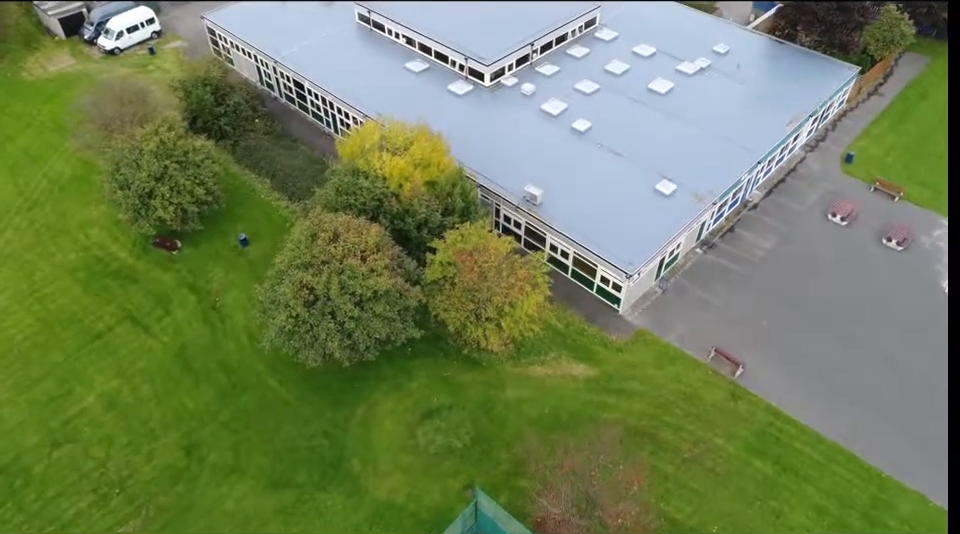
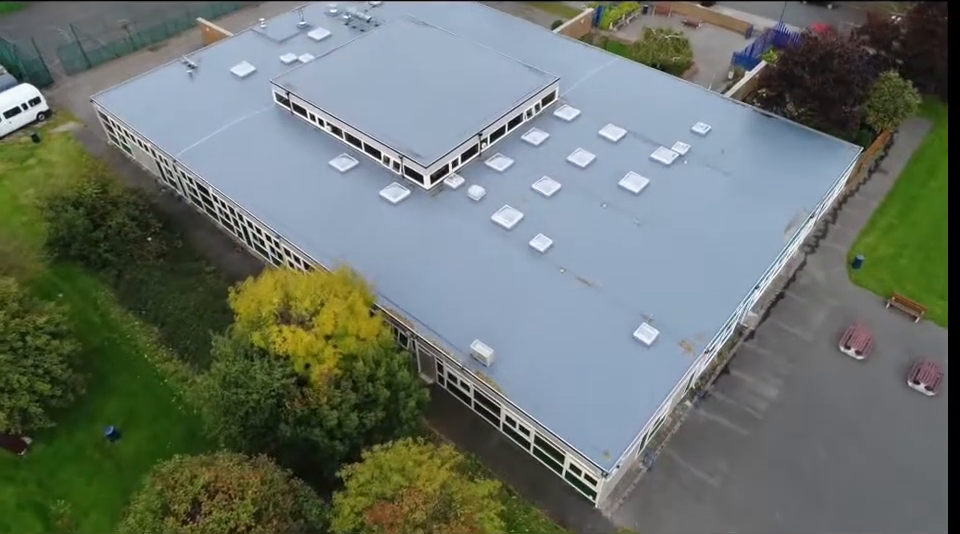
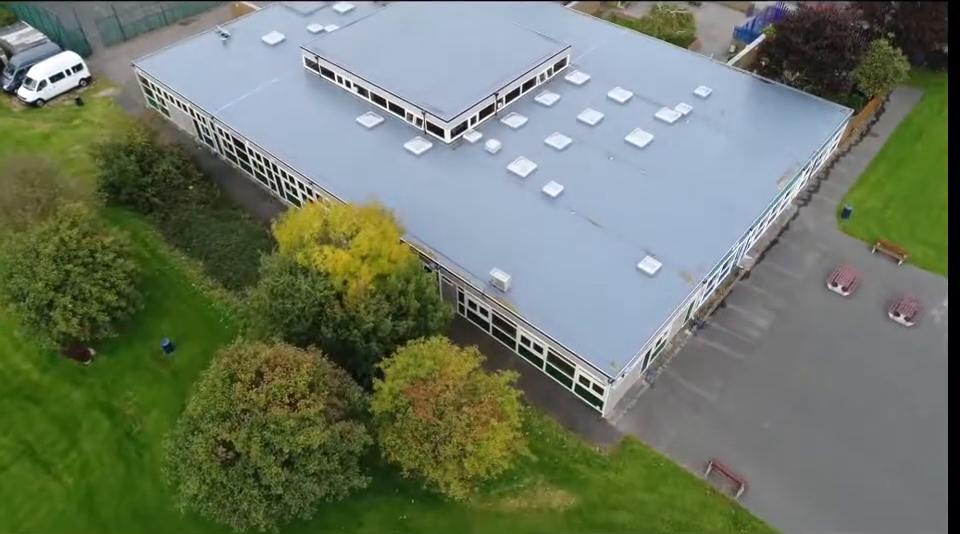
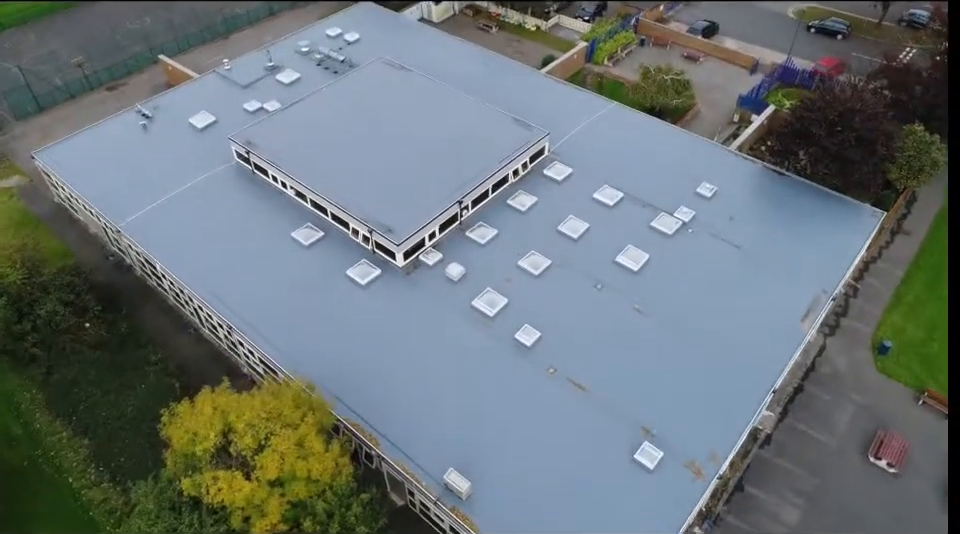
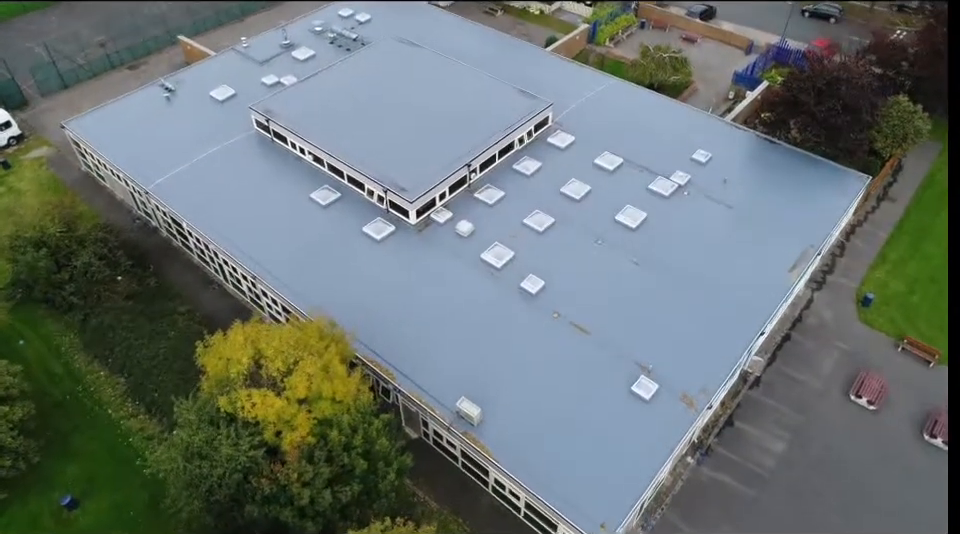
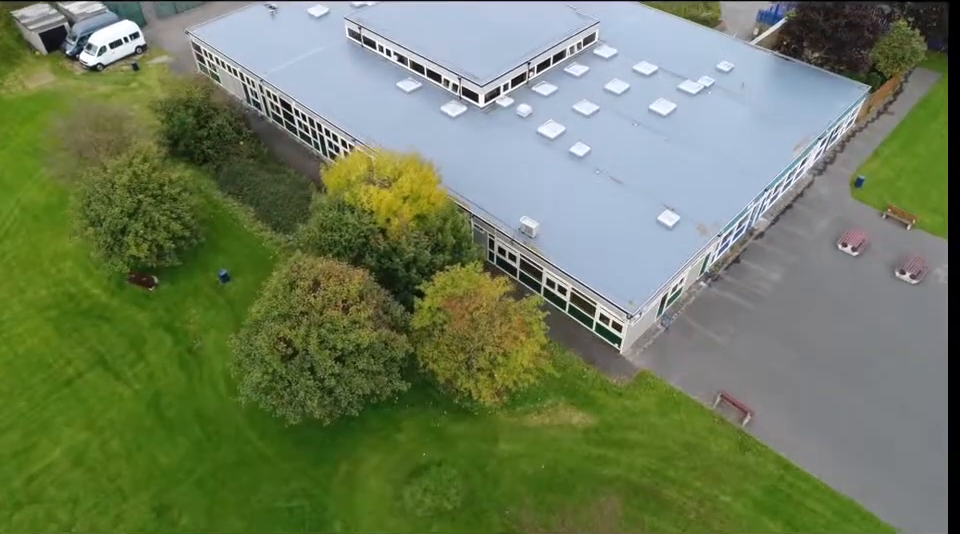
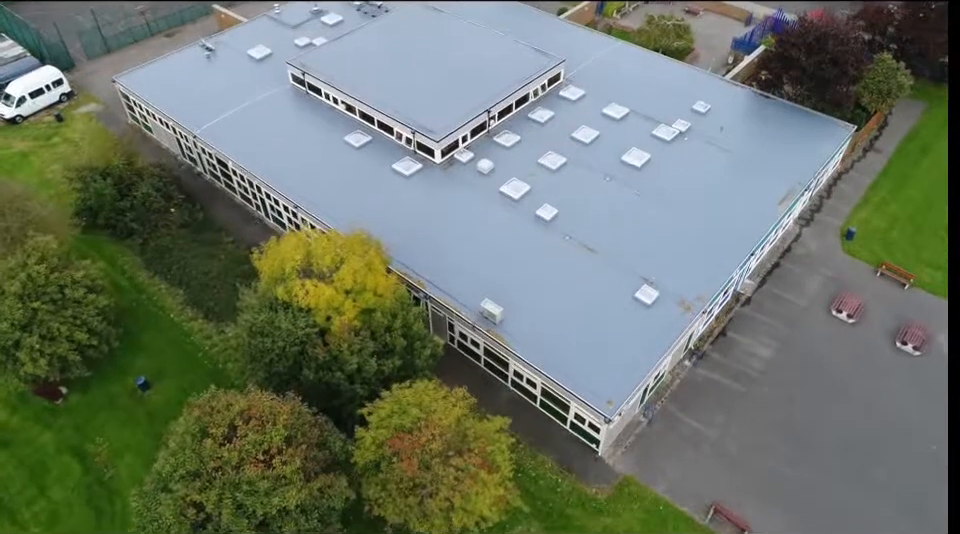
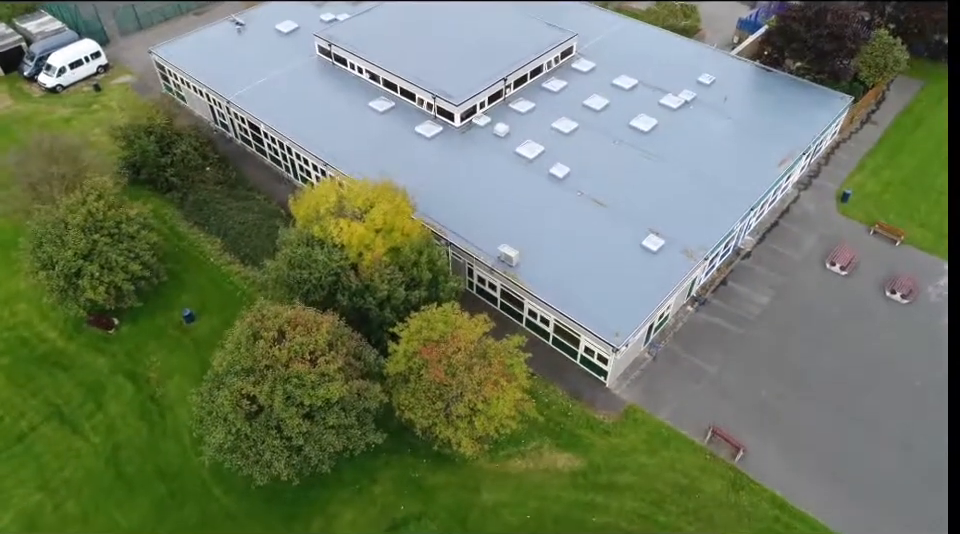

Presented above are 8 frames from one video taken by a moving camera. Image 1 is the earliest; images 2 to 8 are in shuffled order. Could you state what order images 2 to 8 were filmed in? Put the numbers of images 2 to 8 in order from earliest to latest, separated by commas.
6, 8, 3, 7, 2, 5, 4
